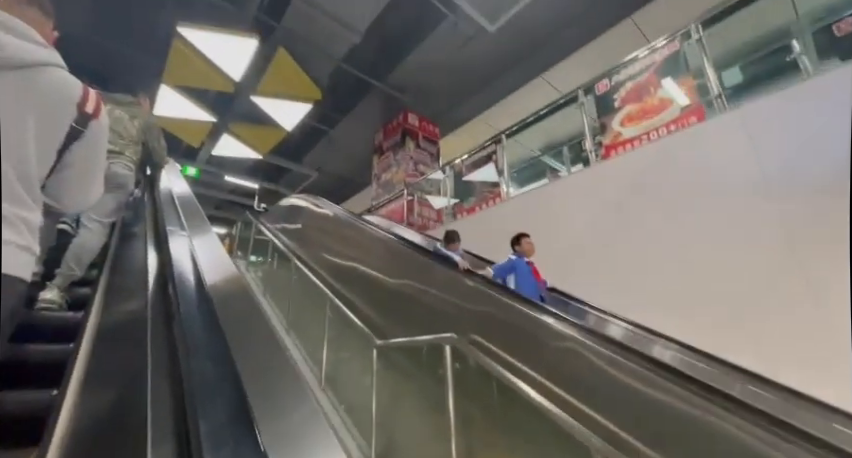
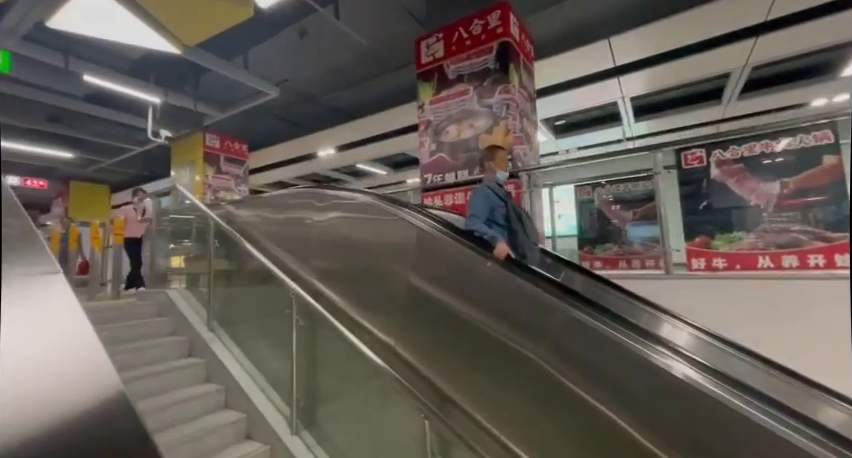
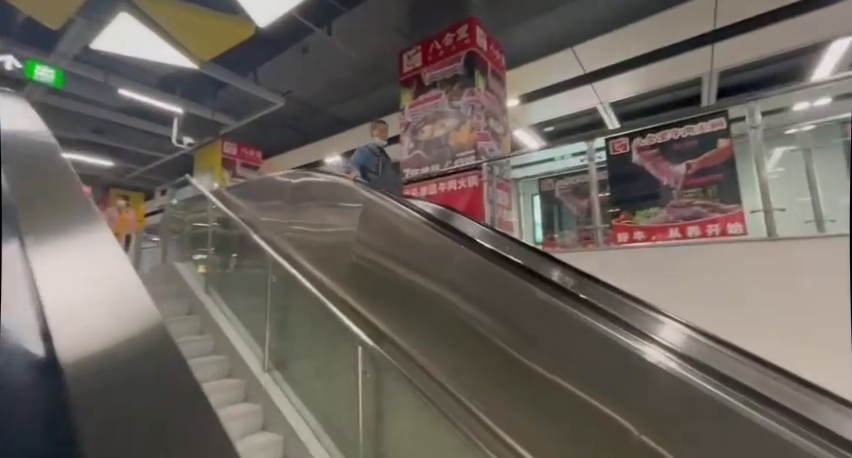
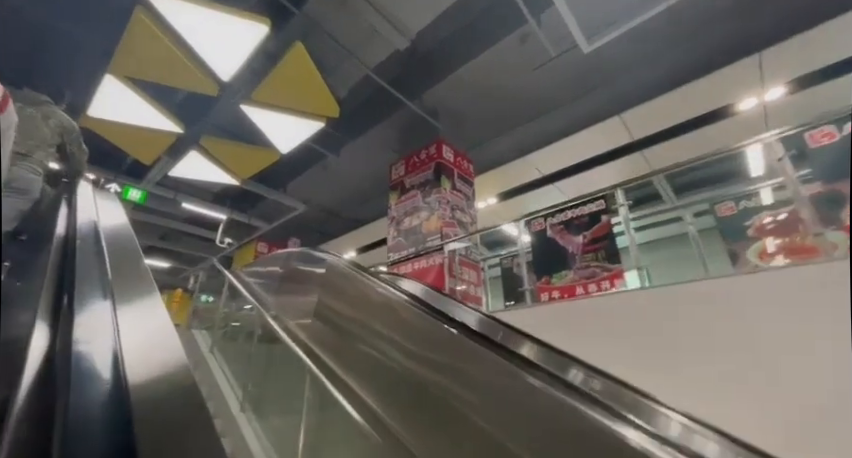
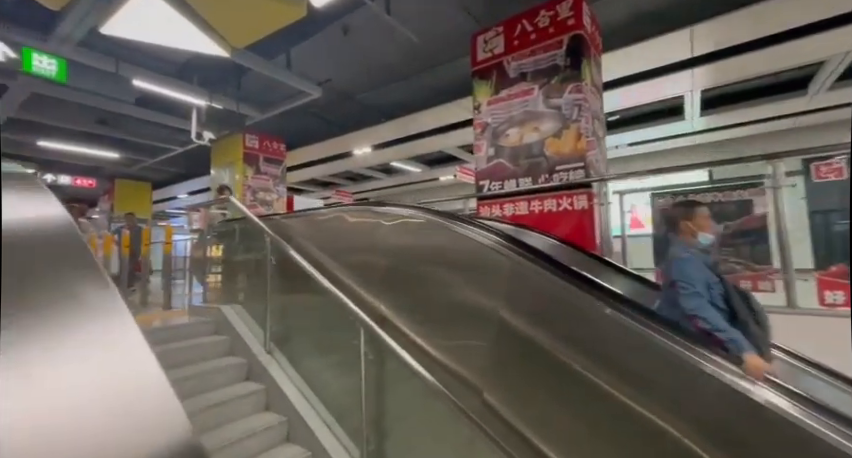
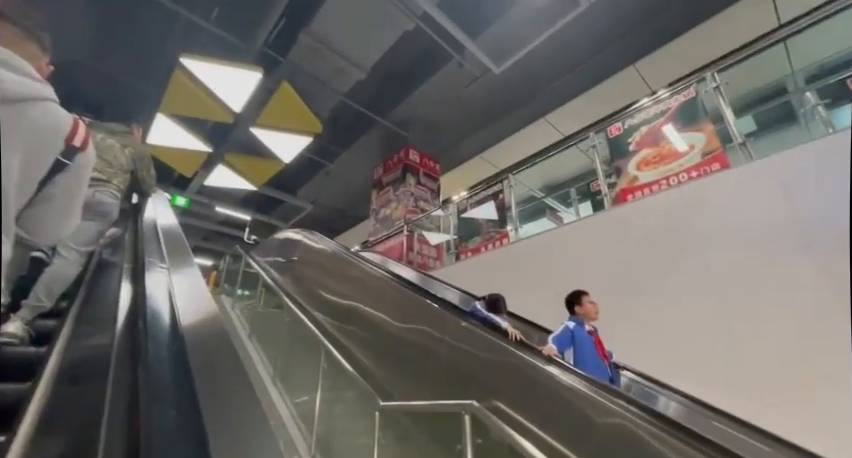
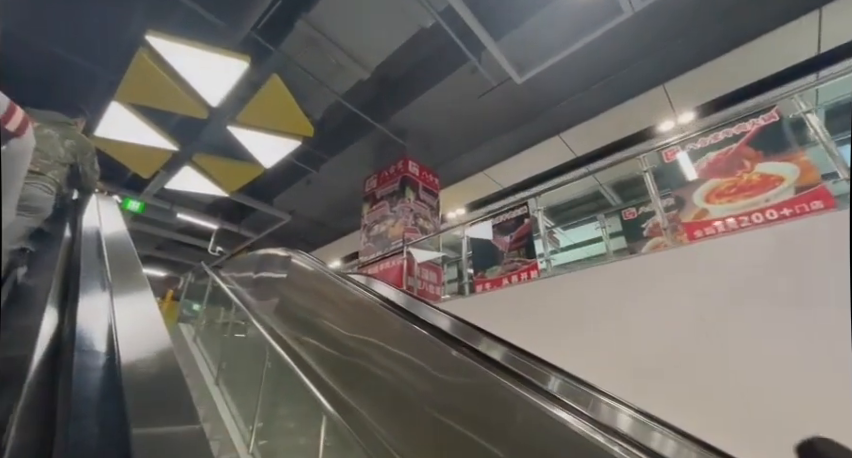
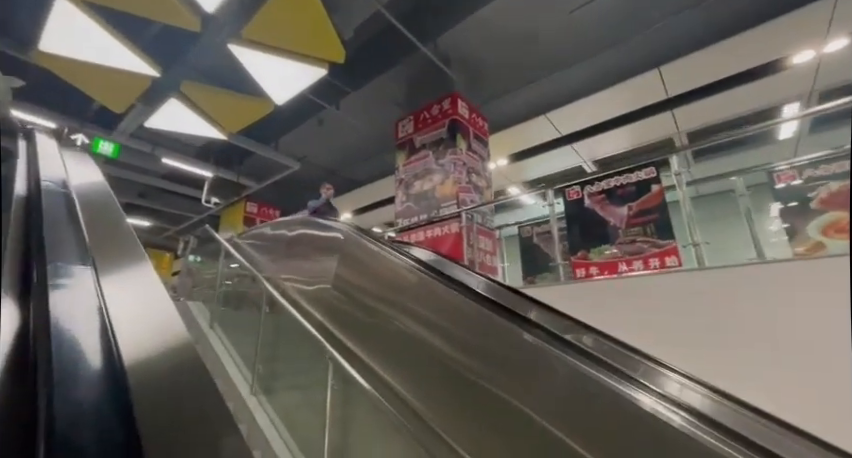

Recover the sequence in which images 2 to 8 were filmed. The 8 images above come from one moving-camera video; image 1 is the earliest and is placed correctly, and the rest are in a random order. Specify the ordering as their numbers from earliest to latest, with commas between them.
6, 7, 4, 8, 3, 2, 5
